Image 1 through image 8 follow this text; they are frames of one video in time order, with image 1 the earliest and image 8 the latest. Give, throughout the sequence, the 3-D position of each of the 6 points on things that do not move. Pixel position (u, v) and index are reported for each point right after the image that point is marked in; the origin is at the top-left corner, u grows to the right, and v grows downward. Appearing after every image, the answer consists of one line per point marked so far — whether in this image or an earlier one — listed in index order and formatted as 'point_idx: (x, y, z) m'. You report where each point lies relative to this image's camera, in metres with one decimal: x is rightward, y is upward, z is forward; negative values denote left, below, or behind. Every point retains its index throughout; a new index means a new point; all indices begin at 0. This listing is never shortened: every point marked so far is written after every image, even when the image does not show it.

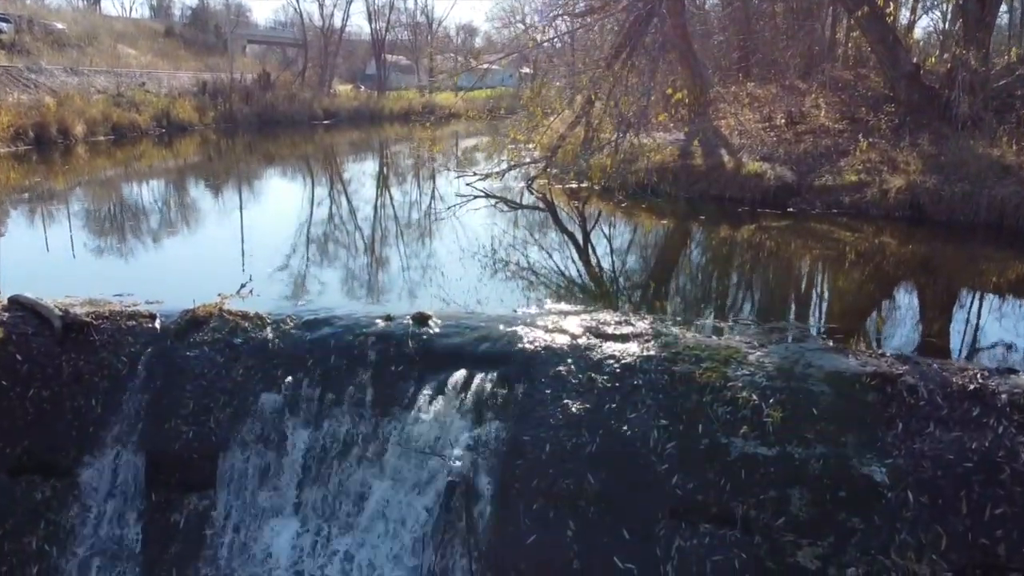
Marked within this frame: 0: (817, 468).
0: (+1.9, -1.1, +4.9) m
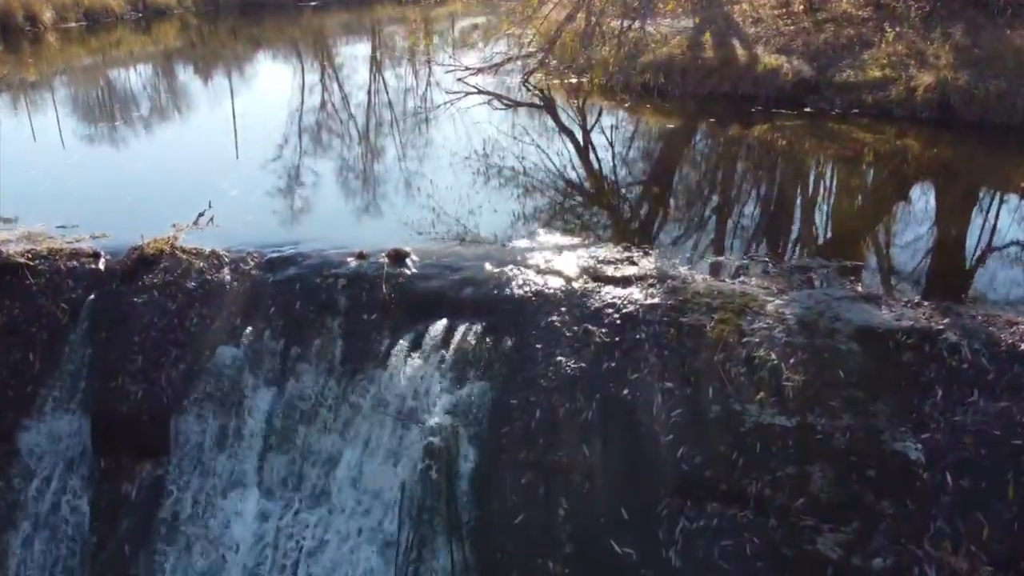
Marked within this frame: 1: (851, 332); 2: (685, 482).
0: (+1.8, -0.8, +4.3) m
1: (+2.0, -0.3, +4.7) m
2: (+1.0, -1.1, +4.4) m
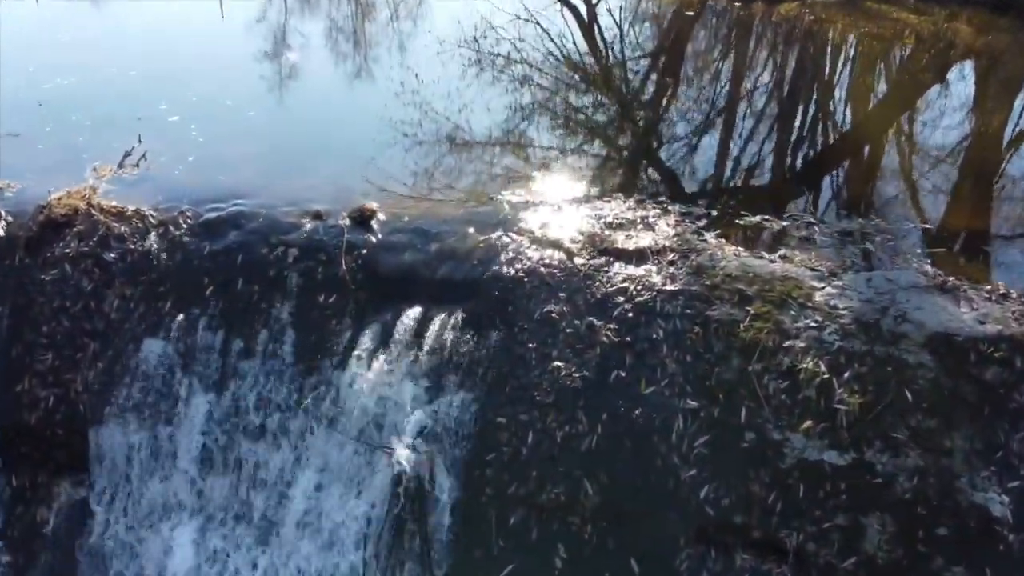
0: (+1.7, -0.9, +3.5) m
1: (+1.9, -0.2, +3.8) m
2: (+0.9, -1.1, +3.6) m
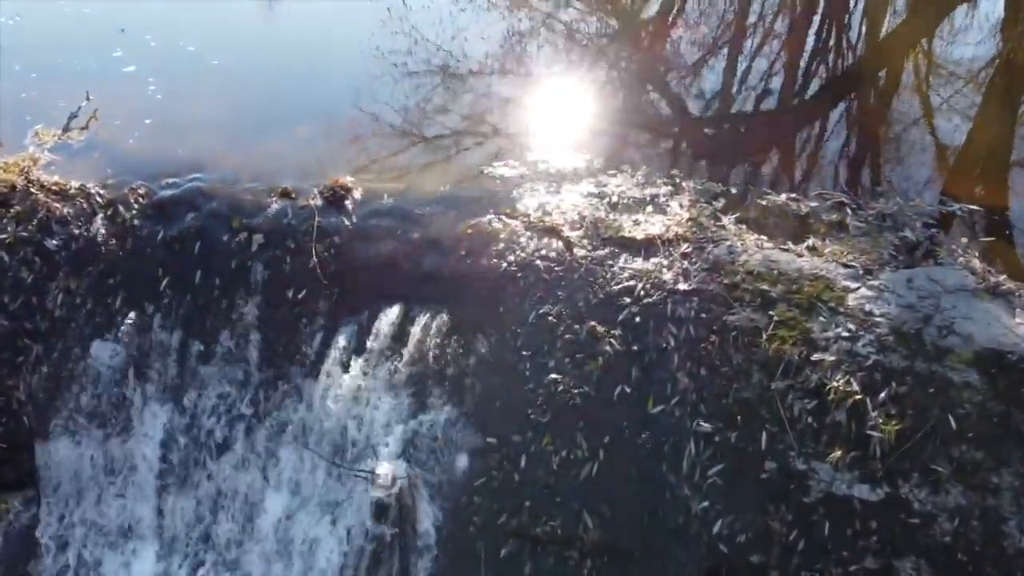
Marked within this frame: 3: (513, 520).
0: (+1.7, -0.9, +3.1) m
1: (+1.9, -0.3, +3.3) m
2: (+0.9, -1.1, +3.2) m
3: (0.0, -1.0, +3.4) m
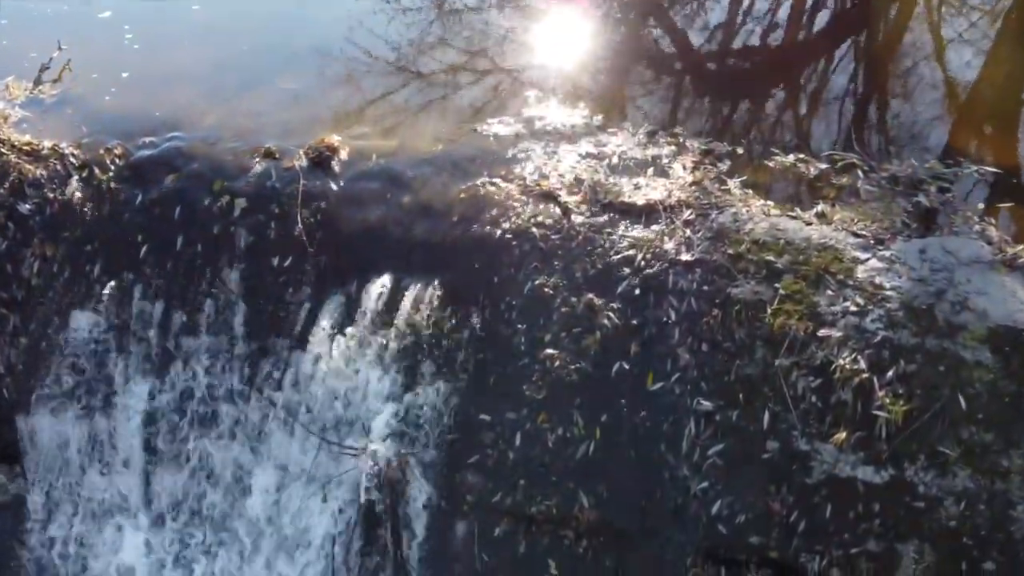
0: (+1.7, -0.9, +3.0) m
1: (+1.9, -0.2, +3.2) m
2: (+0.8, -1.0, +3.2) m
3: (0.0, -0.9, +3.3) m
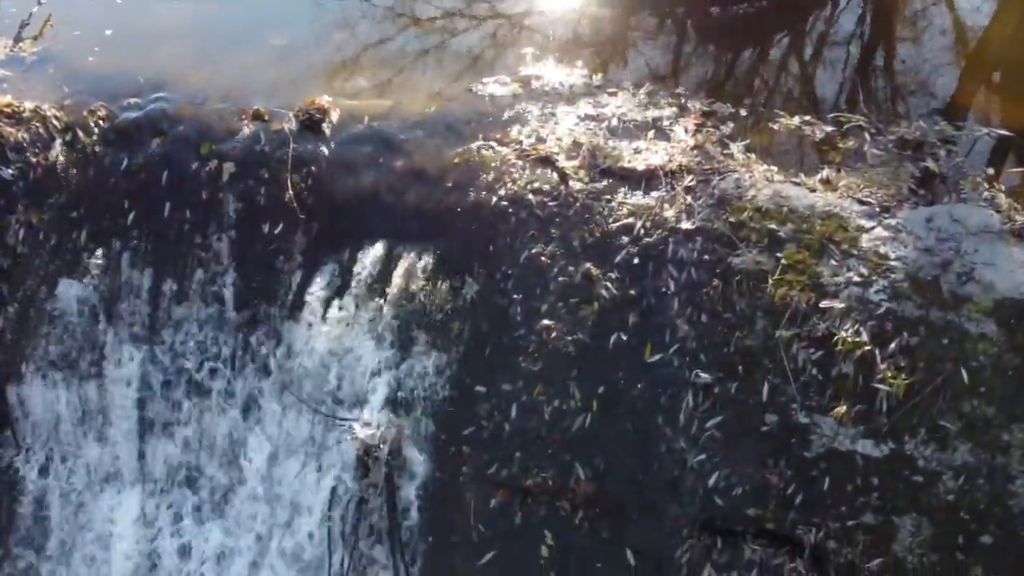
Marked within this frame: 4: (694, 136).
0: (+1.6, -0.8, +3.0) m
1: (+1.8, -0.1, +3.1) m
2: (+0.8, -0.9, +3.2) m
3: (0.0, -0.7, +3.3) m
4: (+0.9, +0.7, +3.7) m
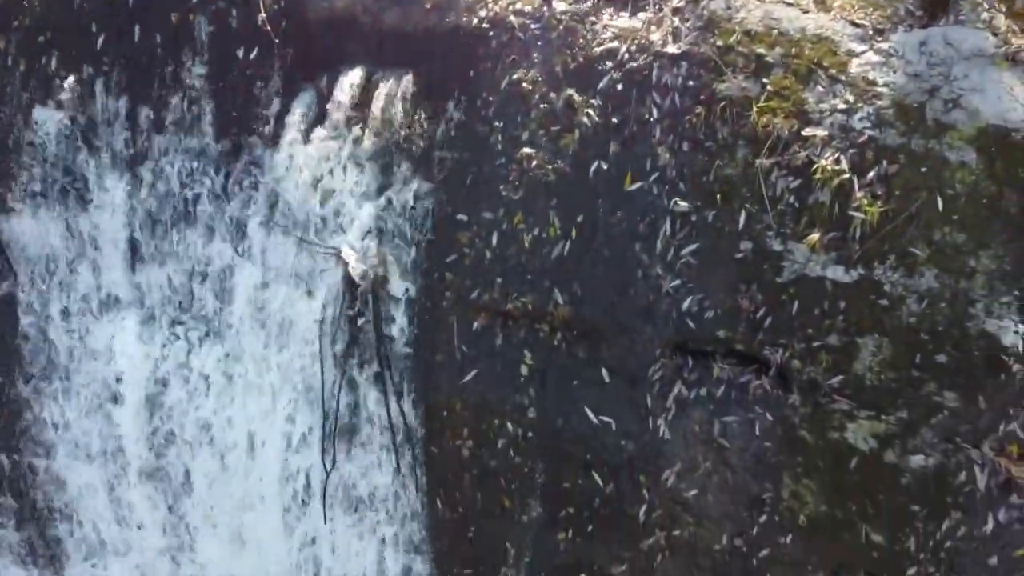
0: (+1.6, -0.1, +3.1) m
1: (+1.8, +0.6, +3.1) m
2: (+0.7, -0.2, +3.3) m
3: (-0.1, 0.0, +3.4) m
4: (+0.8, +1.5, +3.5) m
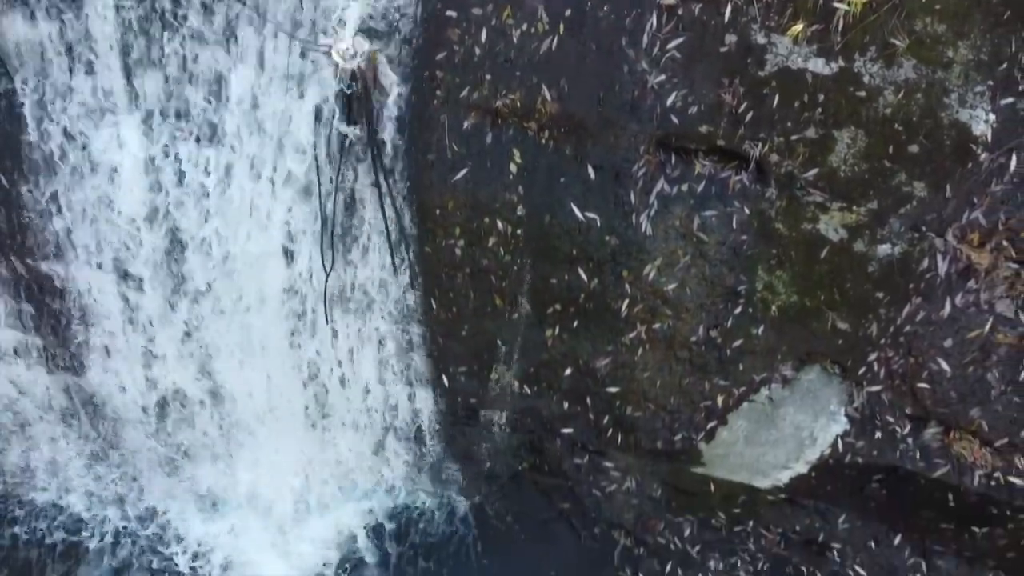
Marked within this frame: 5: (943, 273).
0: (+1.5, +0.7, +3.2) m
1: (+1.7, +1.4, +3.1) m
2: (+0.7, +0.6, +3.4) m
3: (-0.2, +0.8, +3.5) m
4: (+0.7, +2.4, +3.4) m
5: (+1.8, +0.1, +3.4) m
